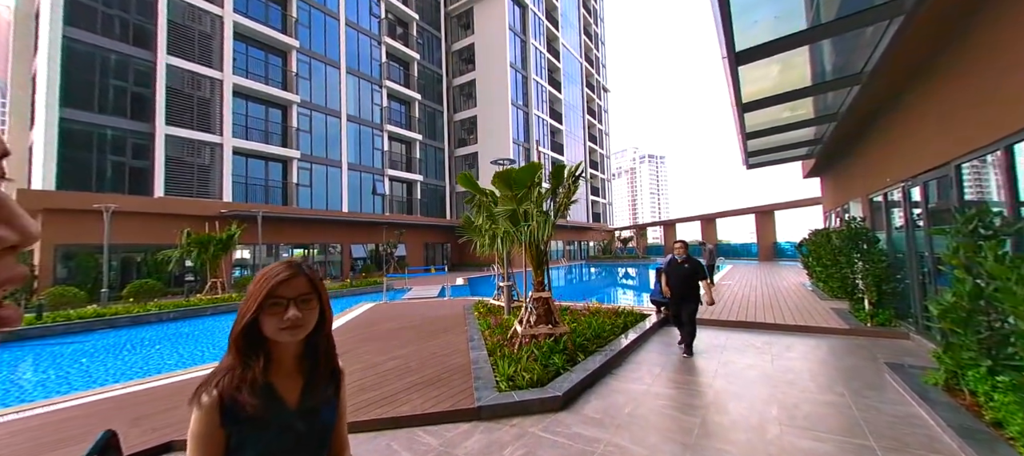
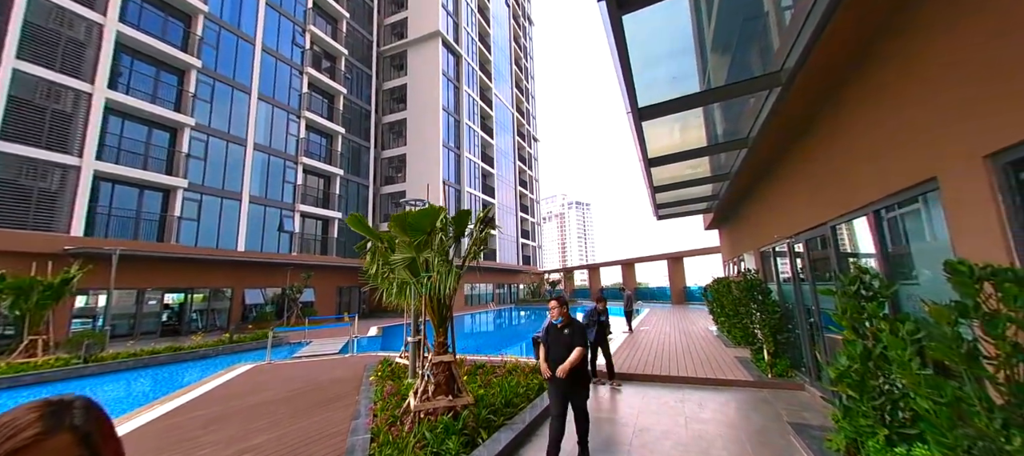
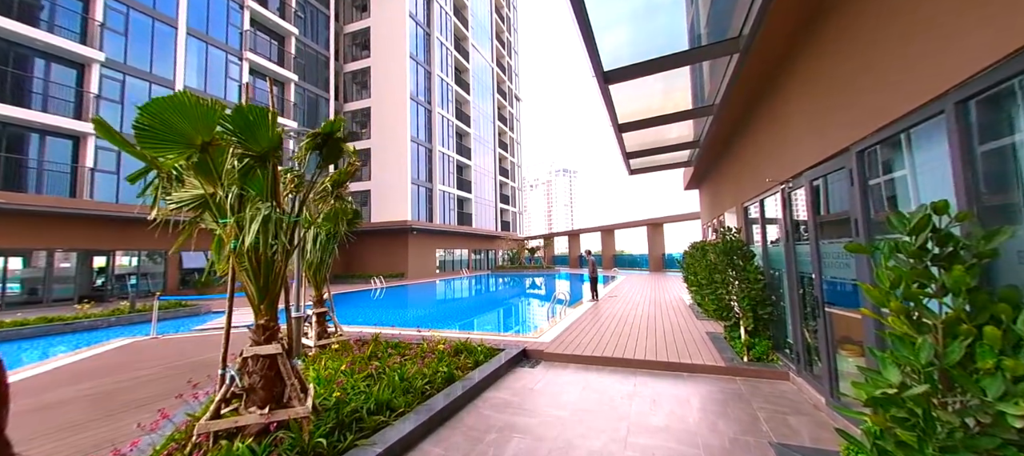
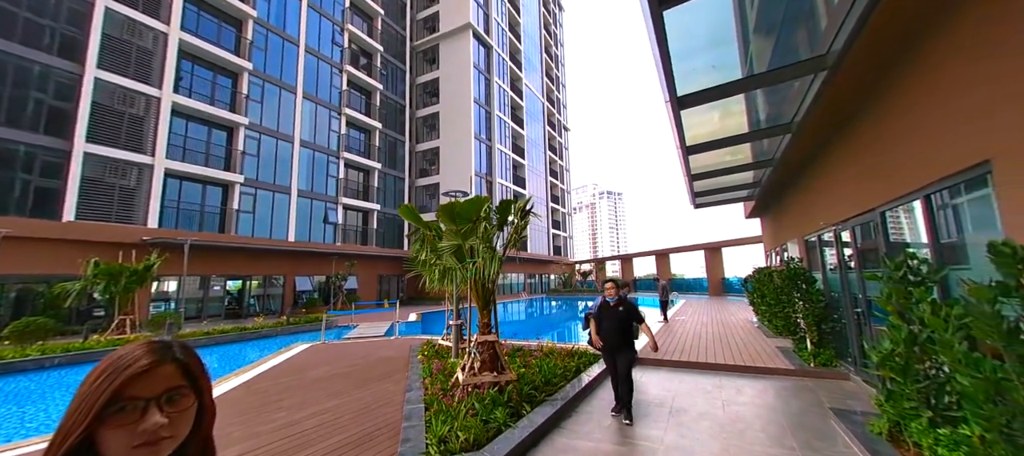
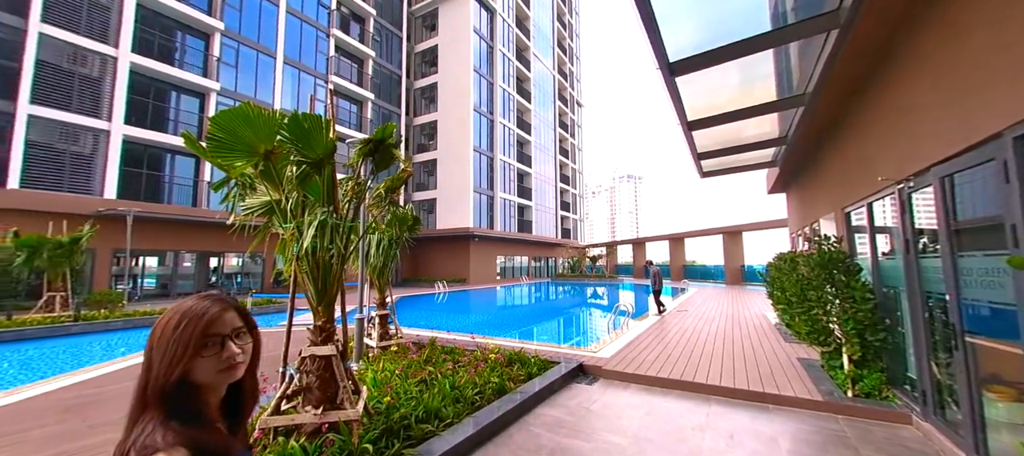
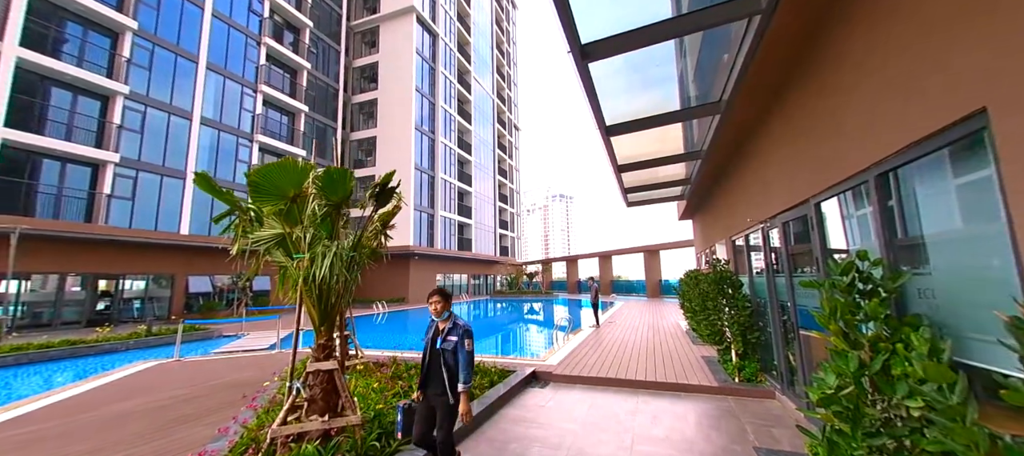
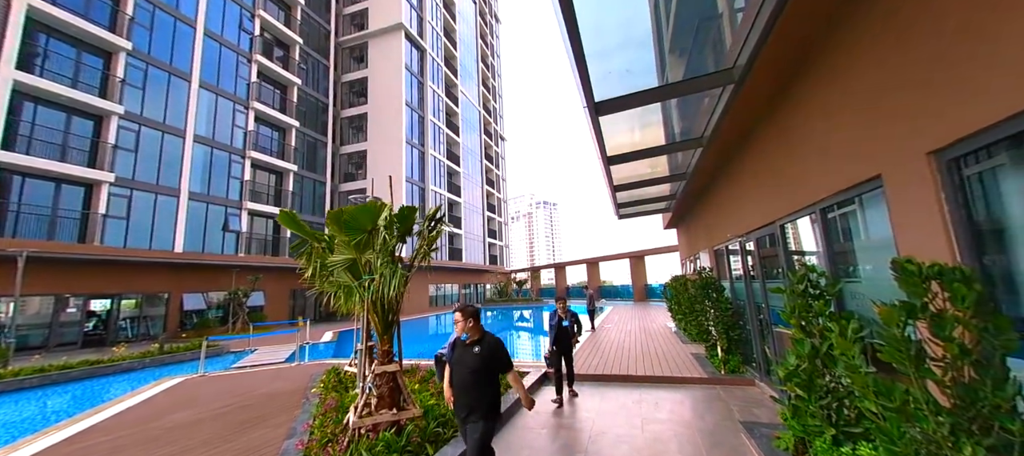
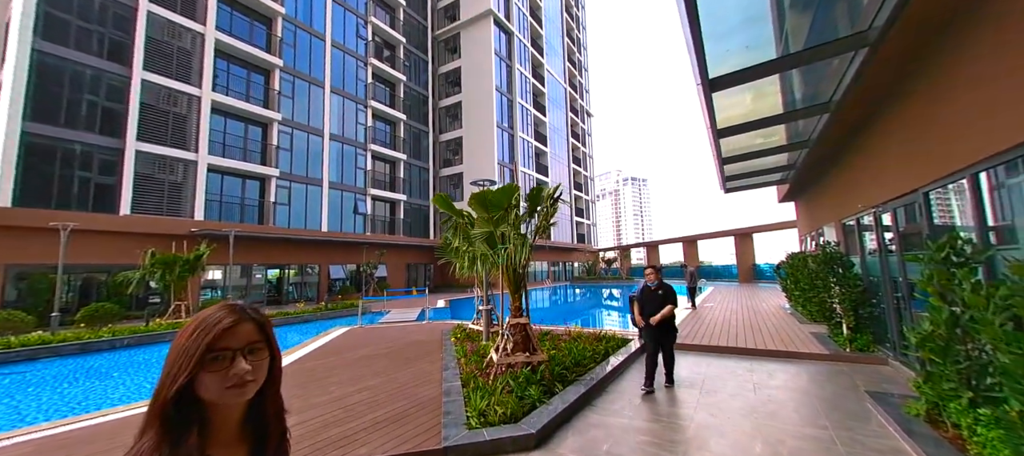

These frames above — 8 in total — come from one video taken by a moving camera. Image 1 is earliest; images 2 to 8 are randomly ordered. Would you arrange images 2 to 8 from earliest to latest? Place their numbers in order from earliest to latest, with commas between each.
8, 4, 2, 7, 6, 3, 5
